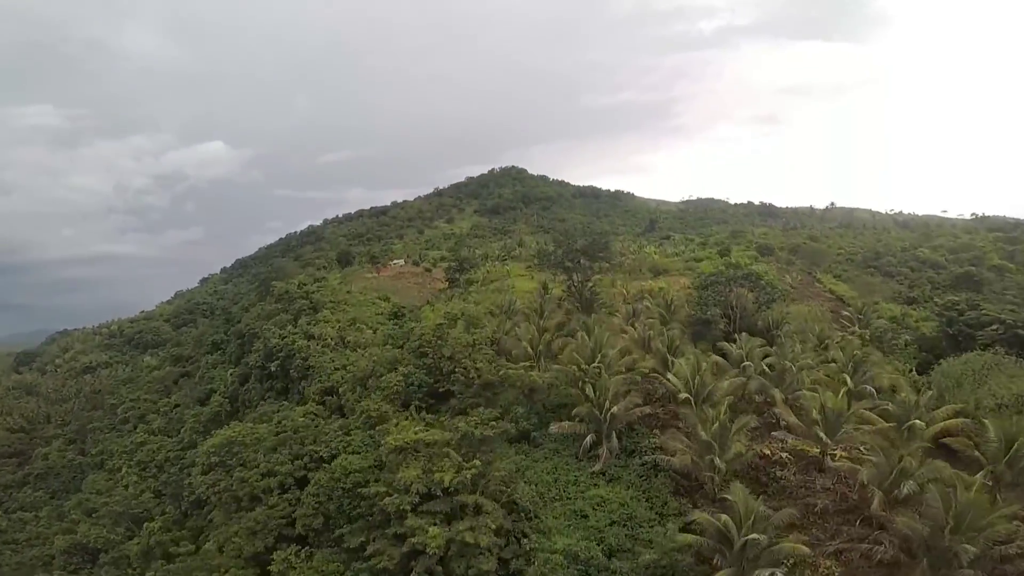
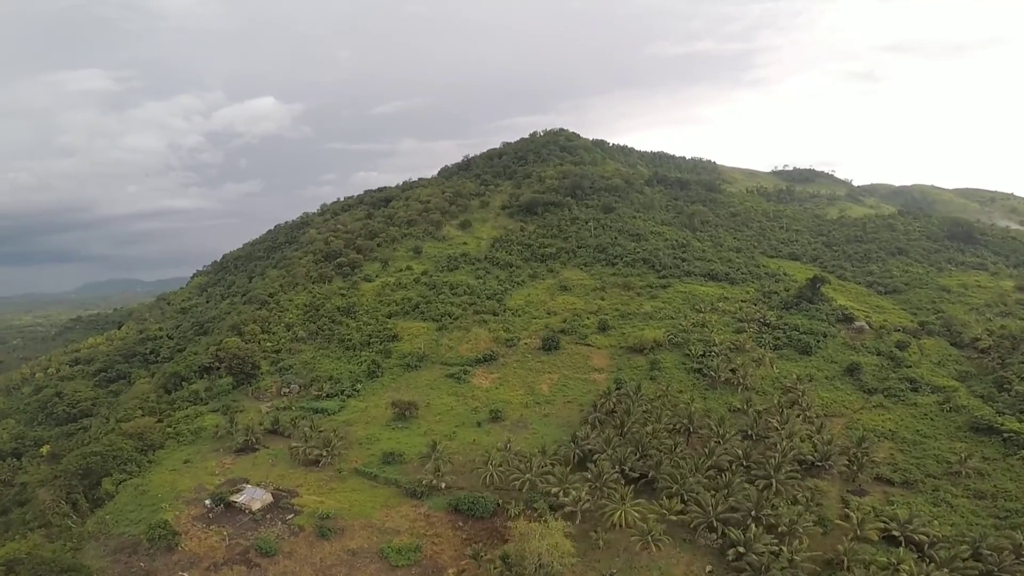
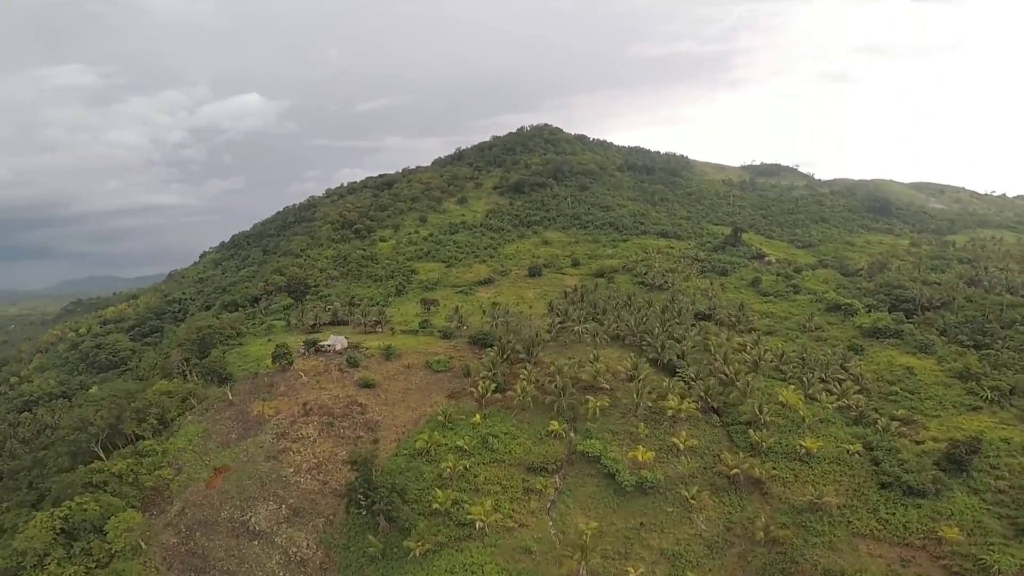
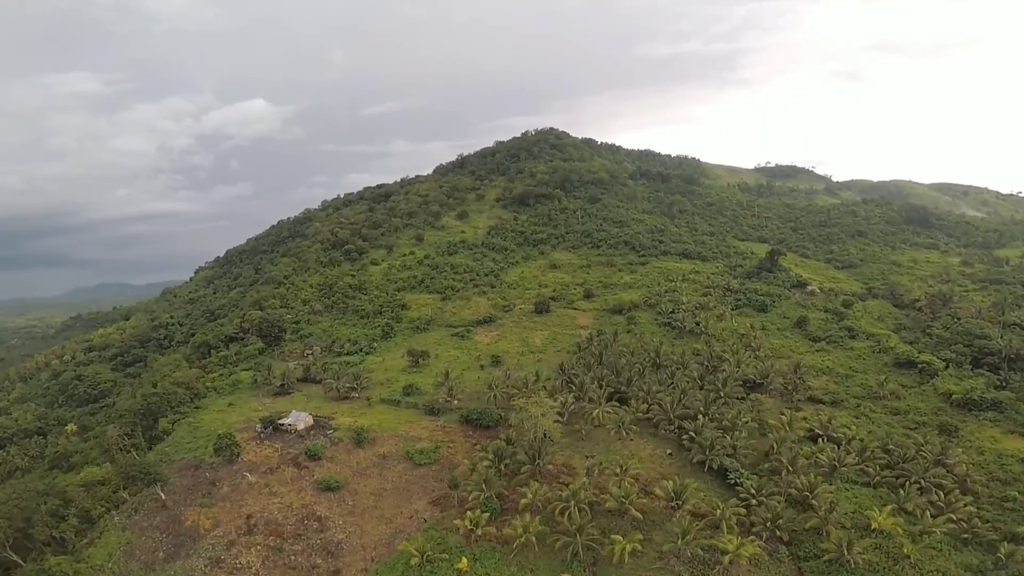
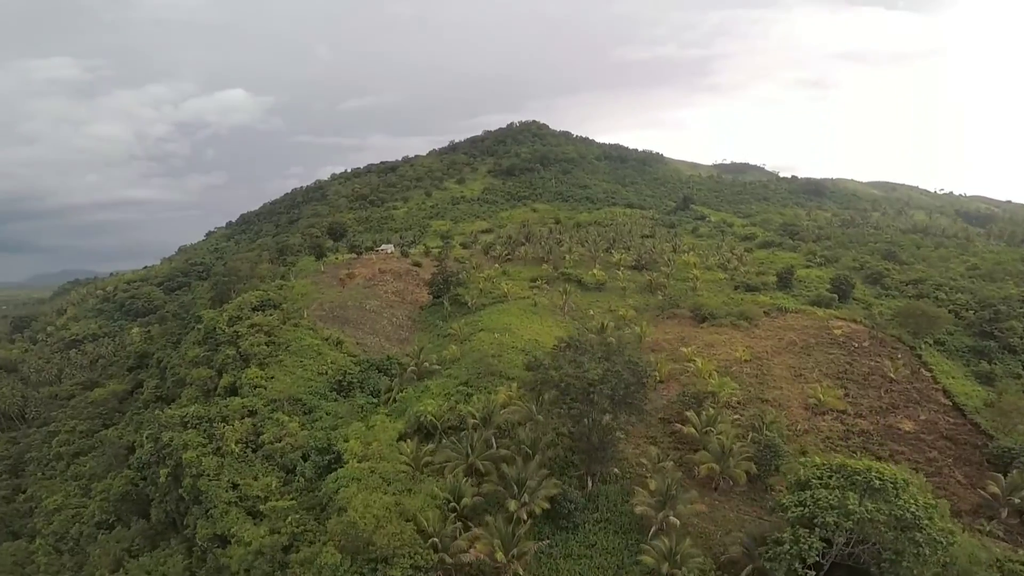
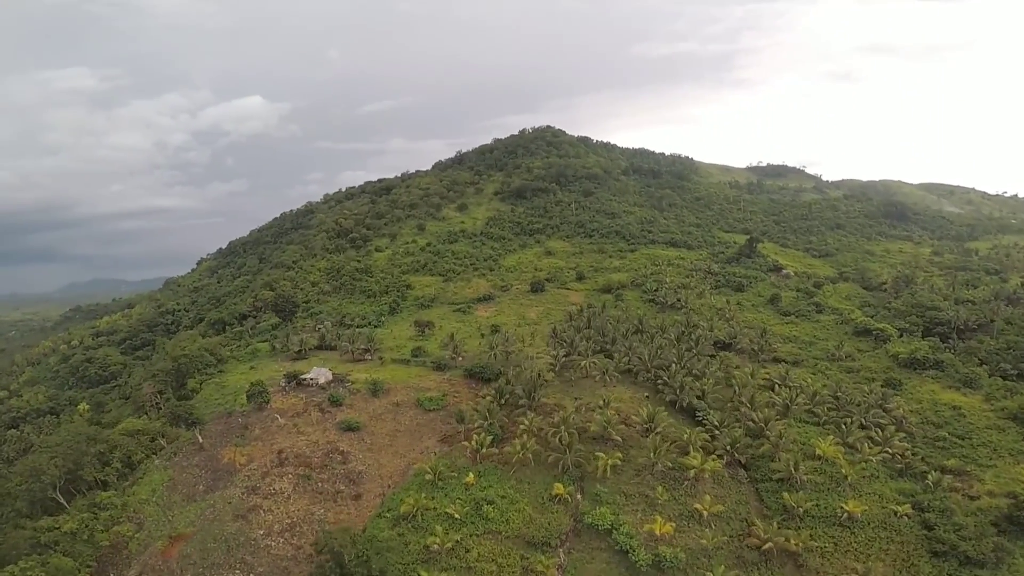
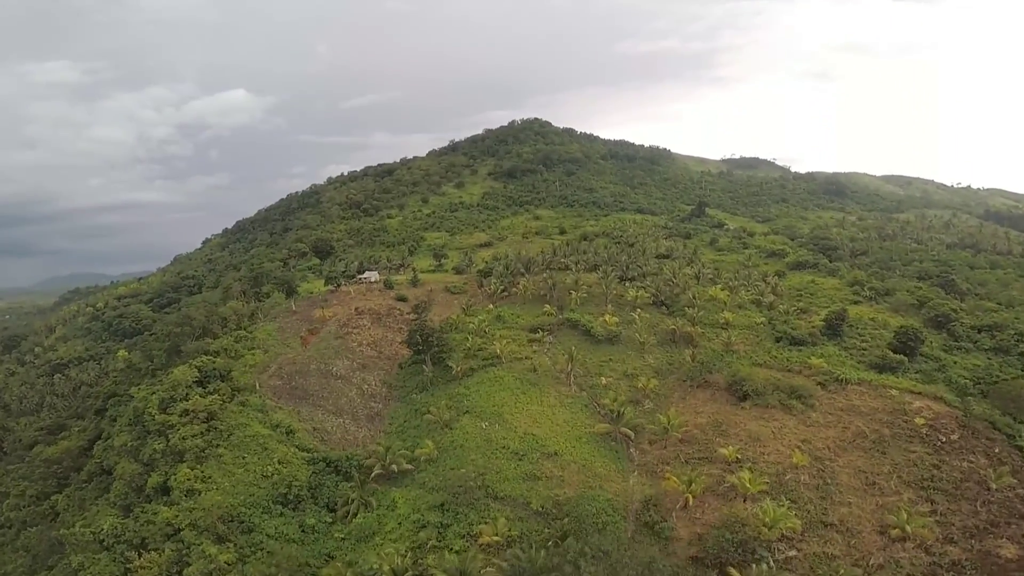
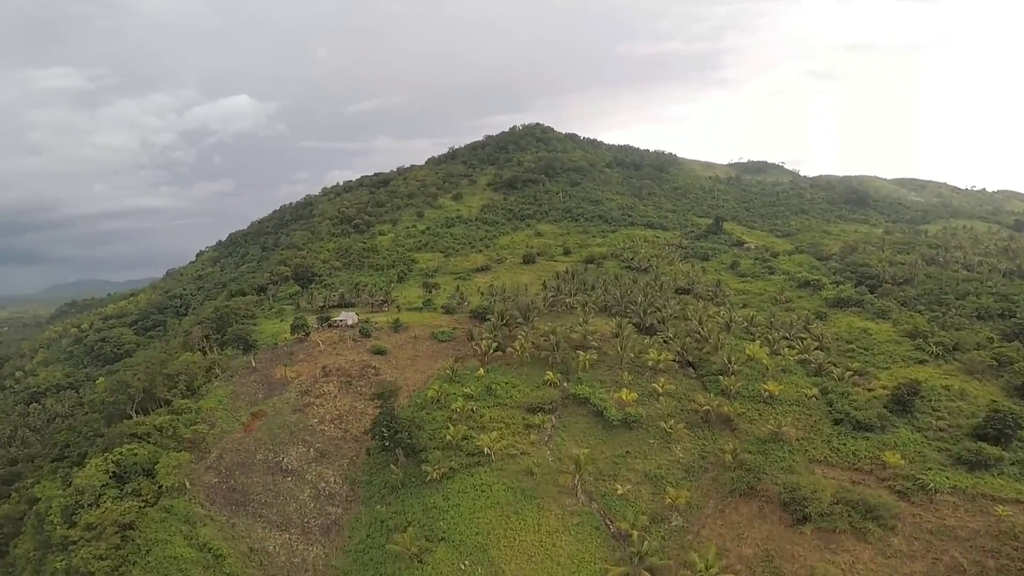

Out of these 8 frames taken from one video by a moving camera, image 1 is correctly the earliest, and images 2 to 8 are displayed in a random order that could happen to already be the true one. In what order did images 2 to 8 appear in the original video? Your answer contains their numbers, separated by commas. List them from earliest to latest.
5, 7, 8, 3, 6, 4, 2
